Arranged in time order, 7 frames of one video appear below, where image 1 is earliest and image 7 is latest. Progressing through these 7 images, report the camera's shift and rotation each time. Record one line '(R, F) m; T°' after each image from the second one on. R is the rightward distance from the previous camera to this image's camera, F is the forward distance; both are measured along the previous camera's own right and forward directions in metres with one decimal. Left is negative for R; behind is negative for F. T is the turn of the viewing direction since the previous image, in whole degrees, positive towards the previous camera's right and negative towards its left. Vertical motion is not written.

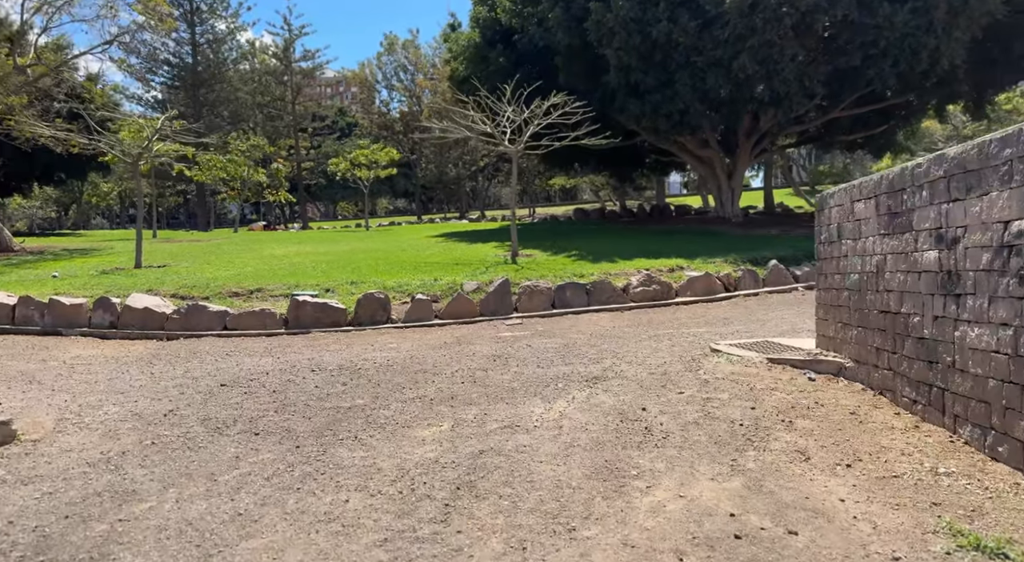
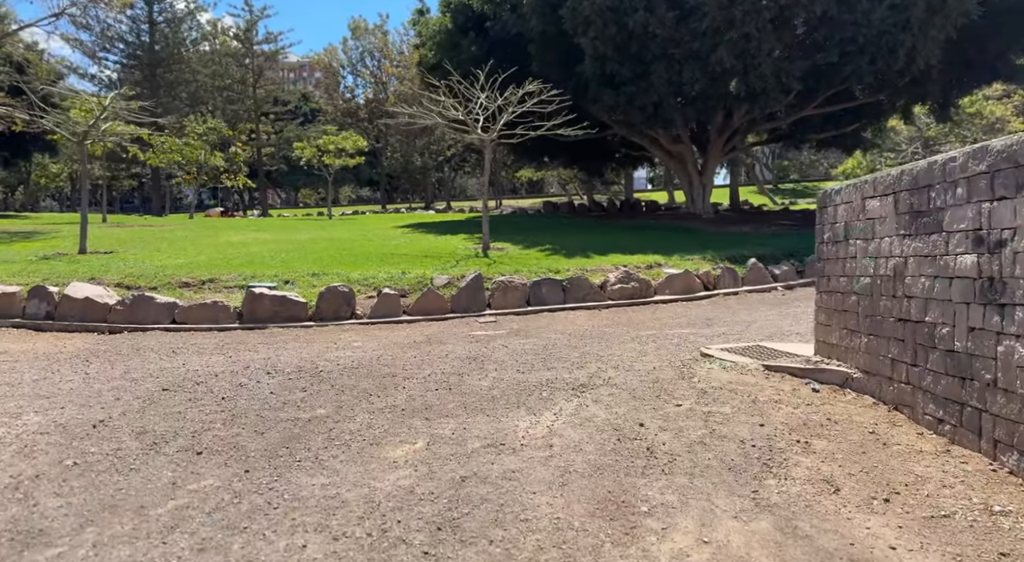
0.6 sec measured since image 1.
(-0.1, +0.5) m; +3°
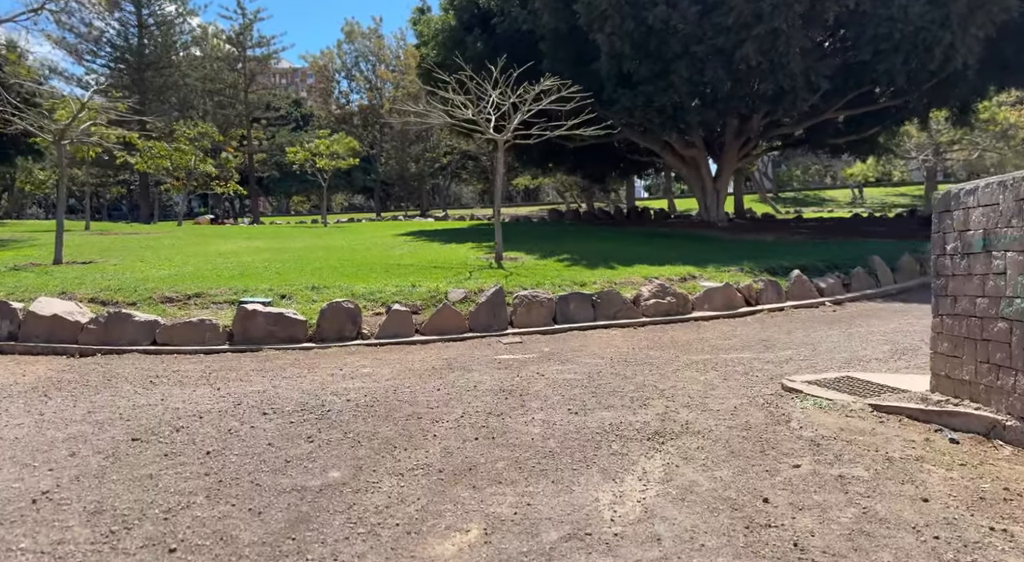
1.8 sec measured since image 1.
(-0.4, +1.1) m; +1°
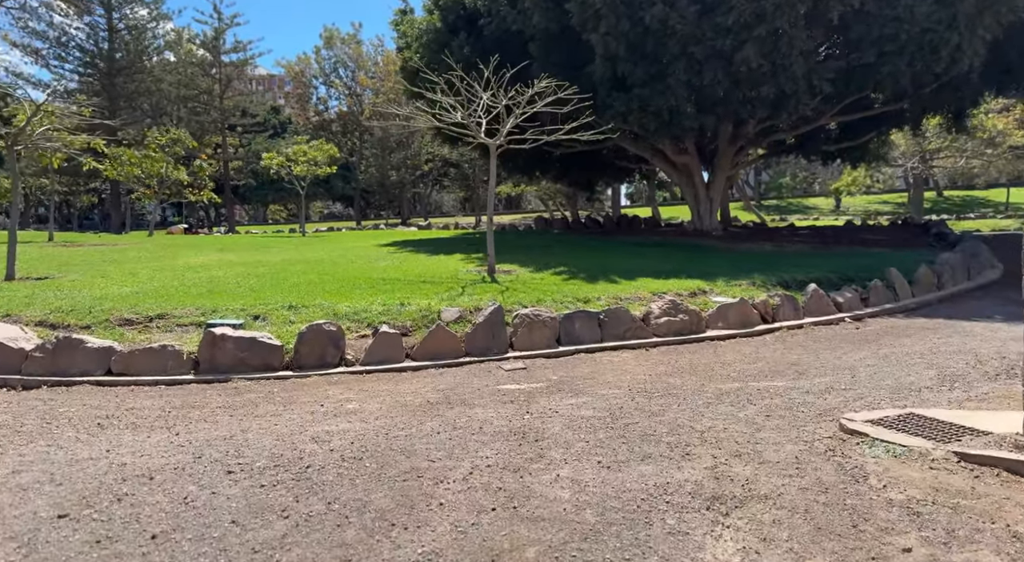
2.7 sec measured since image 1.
(-0.2, +0.8) m; +2°
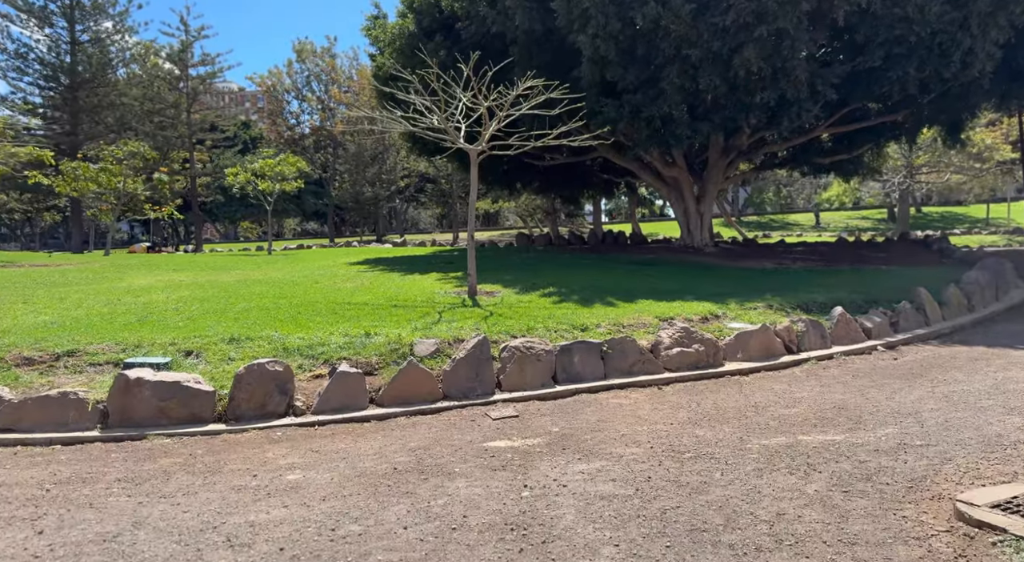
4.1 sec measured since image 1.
(-0.1, +1.3) m; +2°
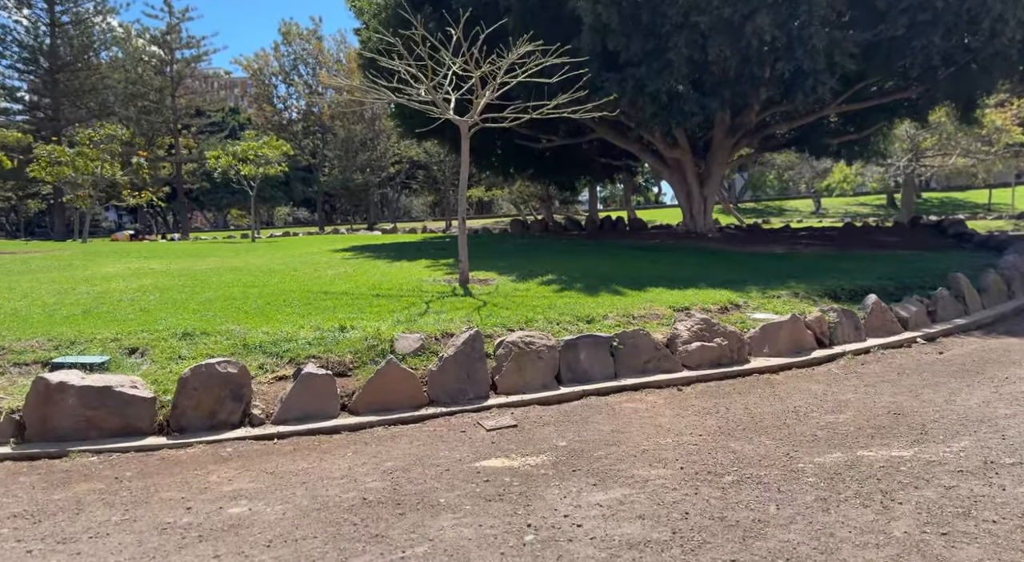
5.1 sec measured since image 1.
(0.0, +0.9) m; 0°
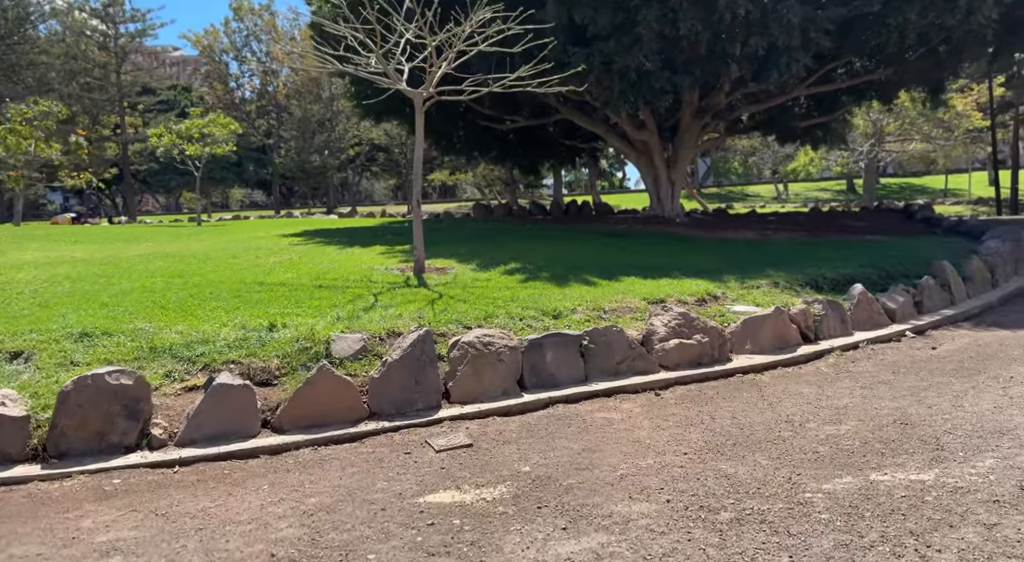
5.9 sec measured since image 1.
(+0.1, +0.7) m; +3°
